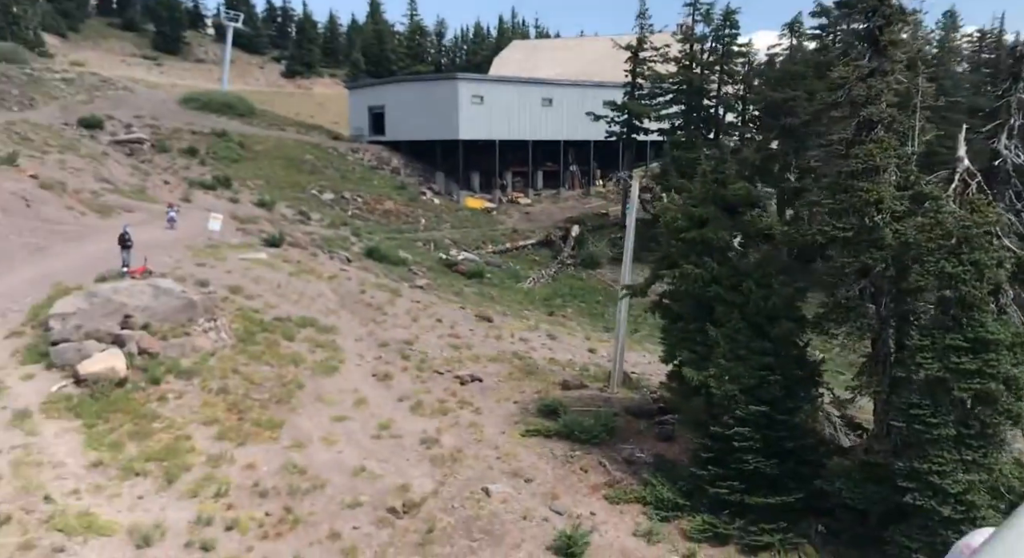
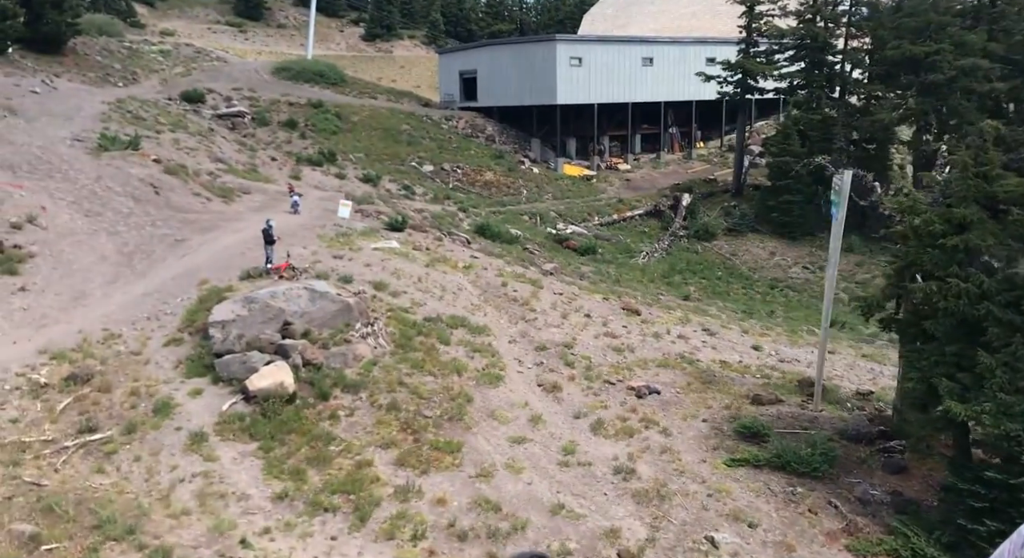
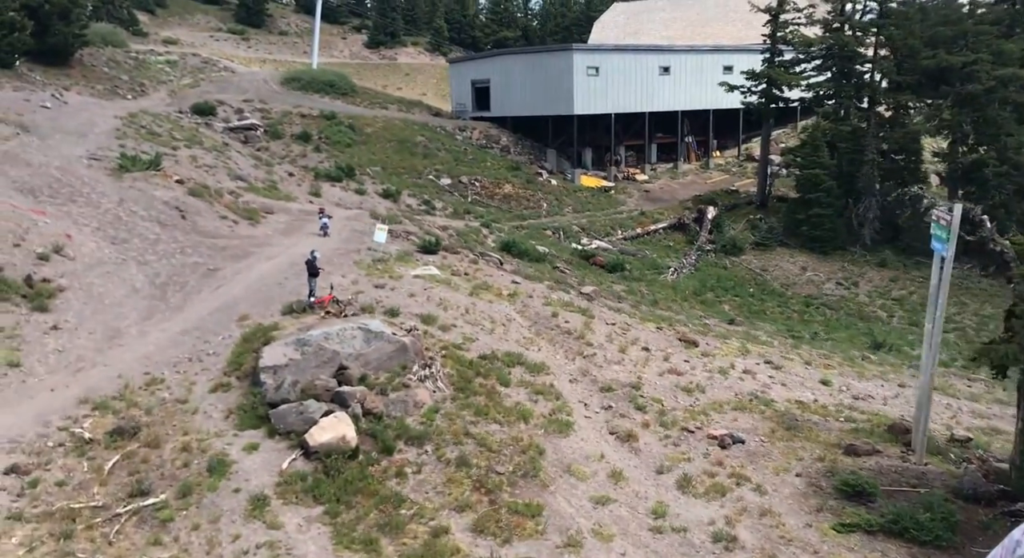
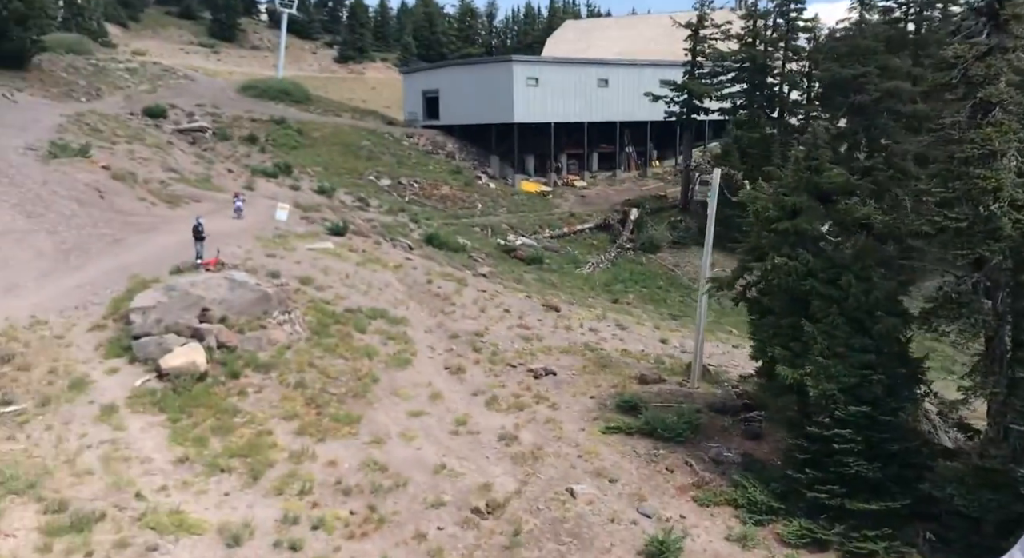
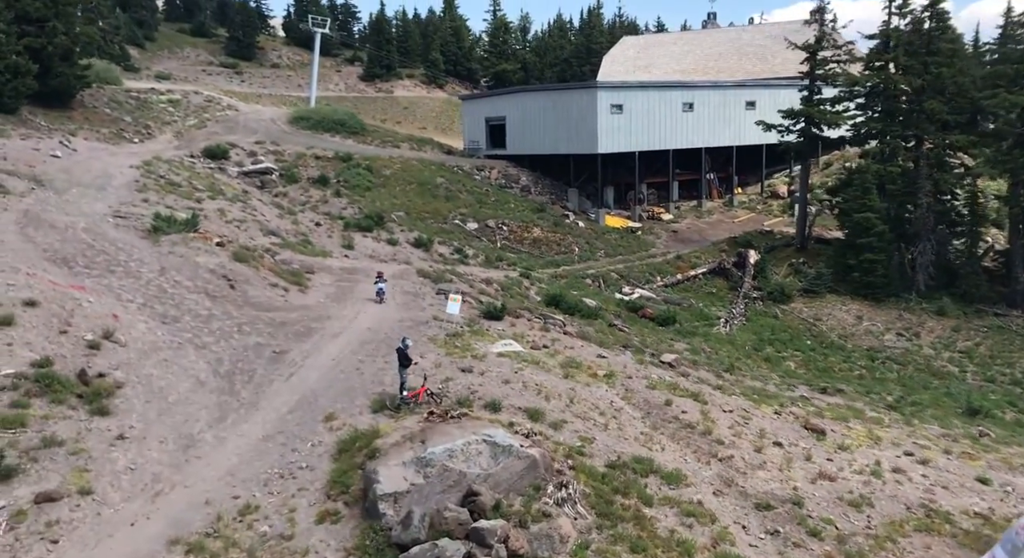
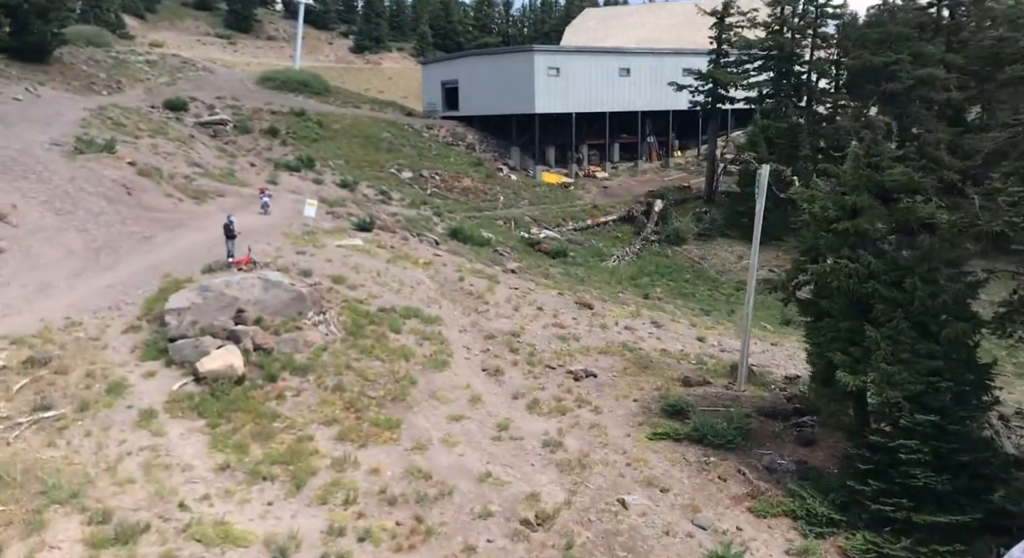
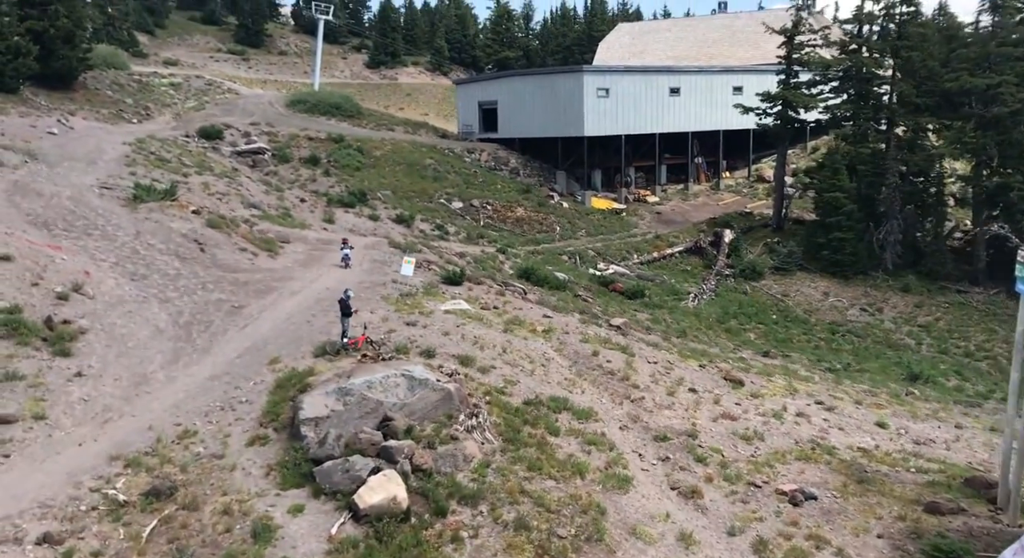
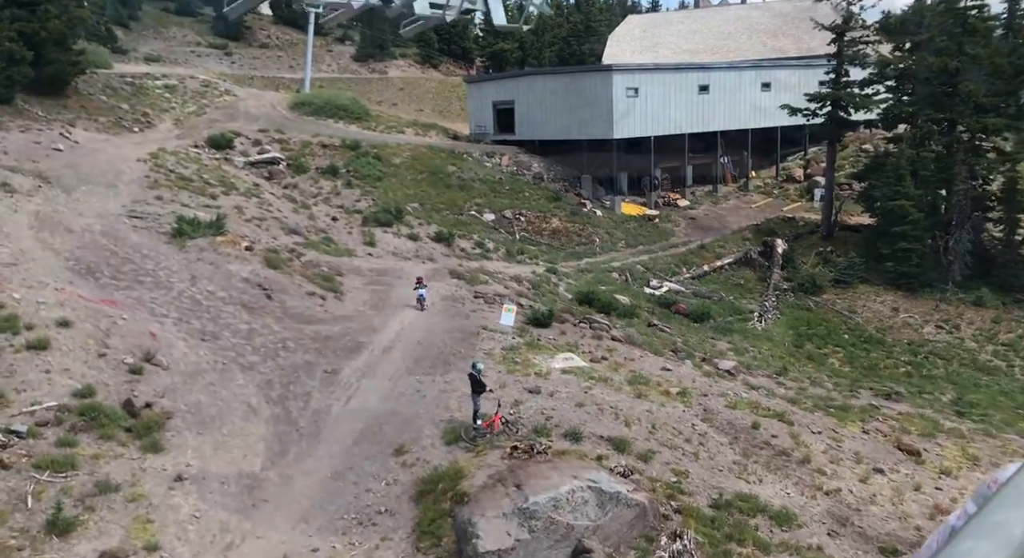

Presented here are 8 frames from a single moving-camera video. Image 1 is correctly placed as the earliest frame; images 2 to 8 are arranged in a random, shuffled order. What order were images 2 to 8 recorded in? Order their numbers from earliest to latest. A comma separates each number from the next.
4, 6, 2, 3, 7, 5, 8
